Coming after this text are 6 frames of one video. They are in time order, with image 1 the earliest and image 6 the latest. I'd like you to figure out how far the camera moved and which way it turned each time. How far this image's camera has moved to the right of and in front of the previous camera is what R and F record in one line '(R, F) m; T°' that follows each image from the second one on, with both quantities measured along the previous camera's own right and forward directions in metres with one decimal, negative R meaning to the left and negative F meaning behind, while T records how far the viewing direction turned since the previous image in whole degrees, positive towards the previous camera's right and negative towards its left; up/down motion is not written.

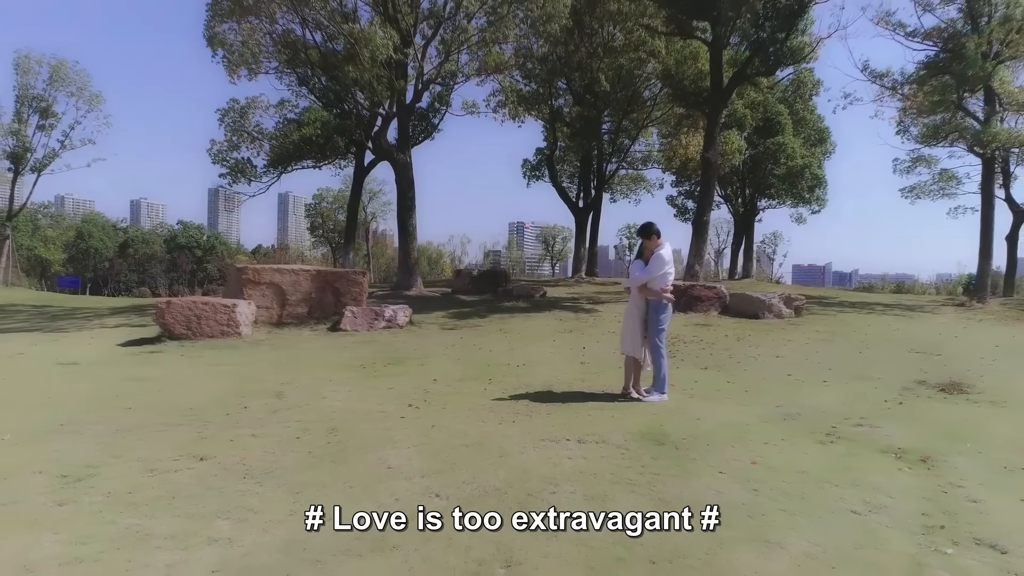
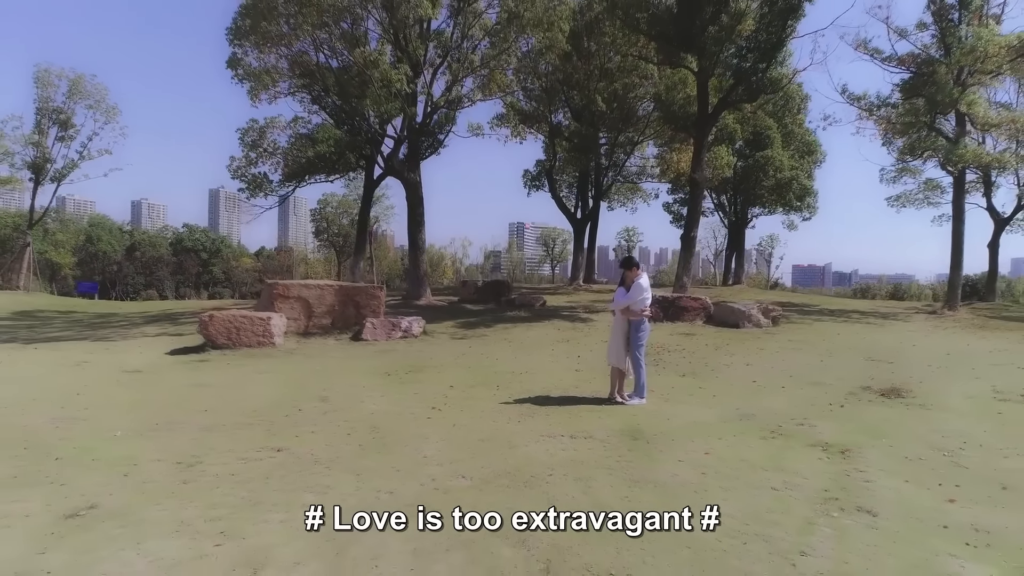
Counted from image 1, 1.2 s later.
(0.0, -1.0) m; 0°
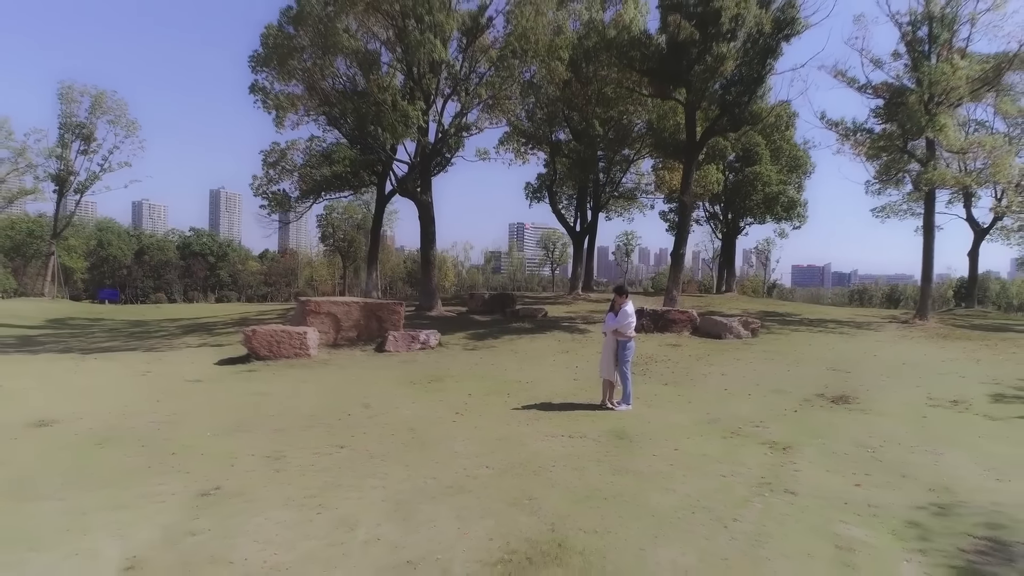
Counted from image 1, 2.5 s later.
(-0.1, -1.2) m; 0°
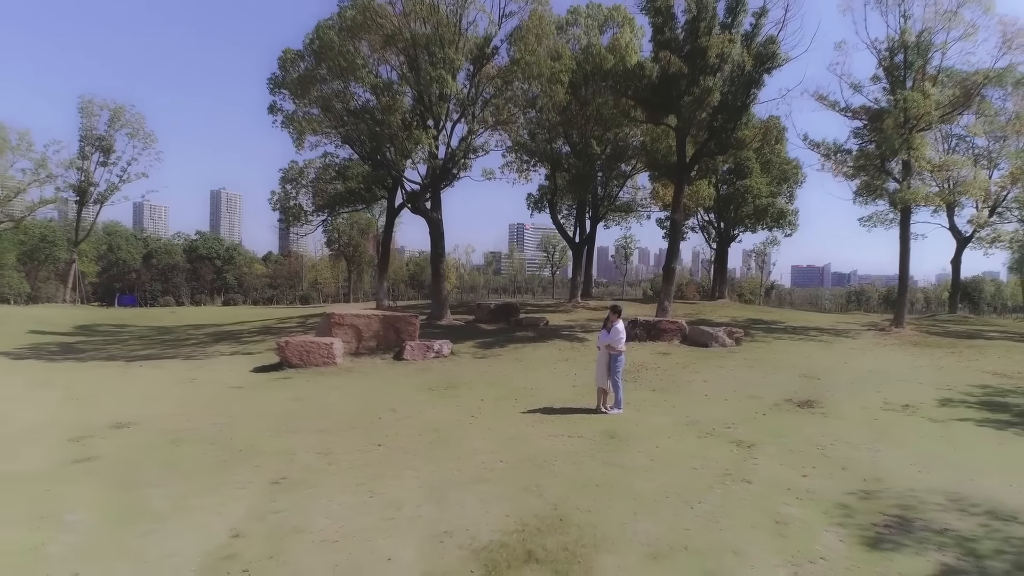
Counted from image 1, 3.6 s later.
(-0.1, -1.2) m; 0°
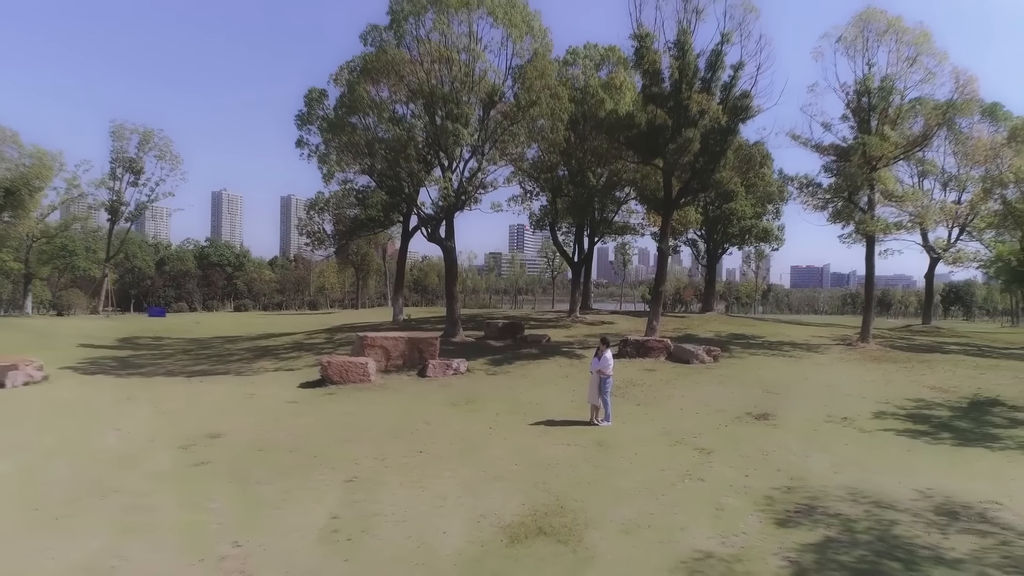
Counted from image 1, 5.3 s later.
(-0.2, -2.0) m; 0°
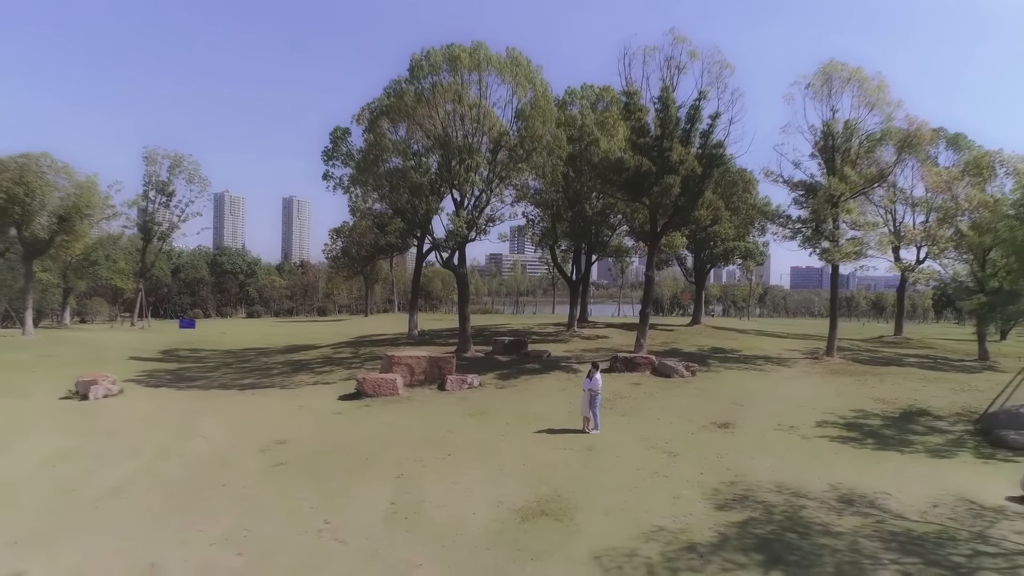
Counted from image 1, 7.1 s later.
(-0.2, -2.5) m; 0°
